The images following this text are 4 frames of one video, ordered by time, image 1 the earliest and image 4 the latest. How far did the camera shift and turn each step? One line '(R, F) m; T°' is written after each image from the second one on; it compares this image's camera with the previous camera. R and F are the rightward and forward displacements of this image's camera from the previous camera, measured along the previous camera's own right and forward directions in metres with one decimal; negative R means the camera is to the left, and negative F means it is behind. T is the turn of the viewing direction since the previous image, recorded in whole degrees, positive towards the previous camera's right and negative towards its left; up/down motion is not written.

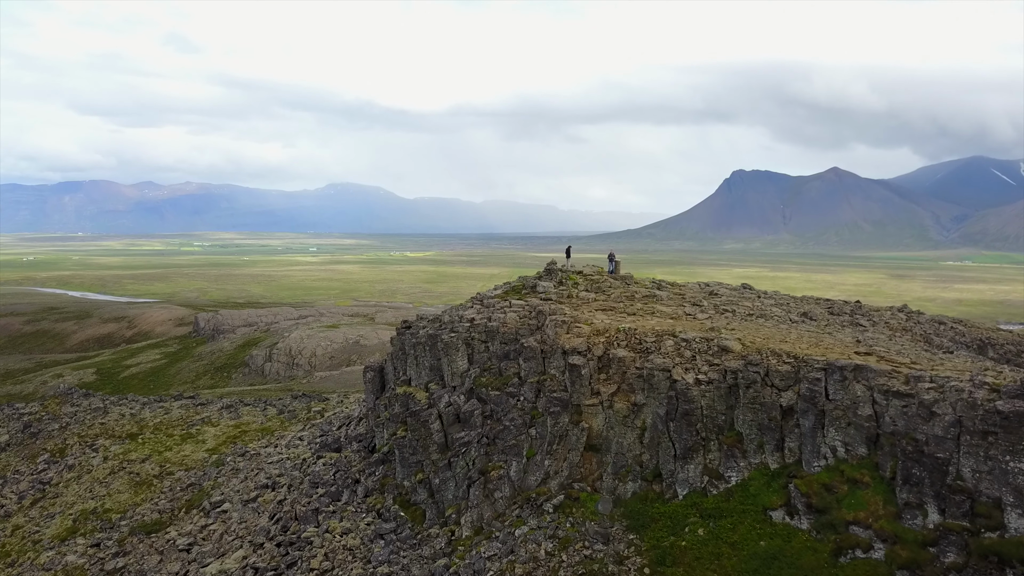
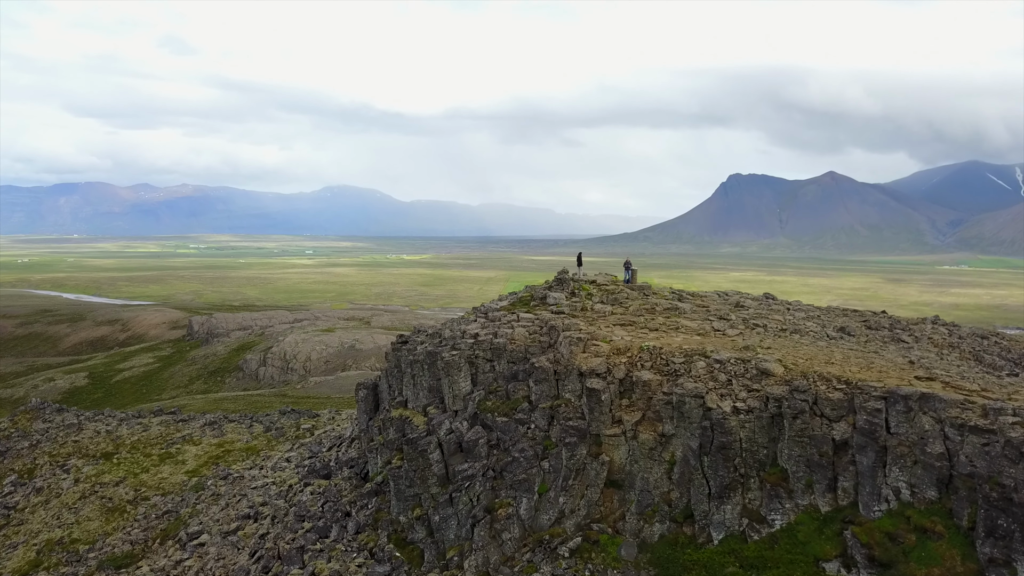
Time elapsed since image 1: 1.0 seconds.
(-0.6, +3.2) m; 0°
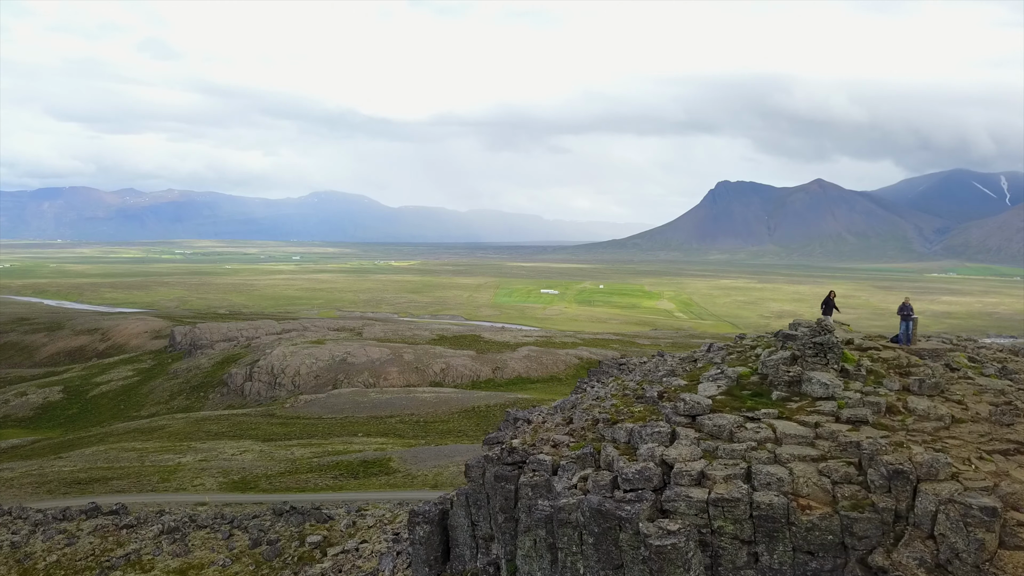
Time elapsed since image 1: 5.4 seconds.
(-6.5, +14.9) m; +1°
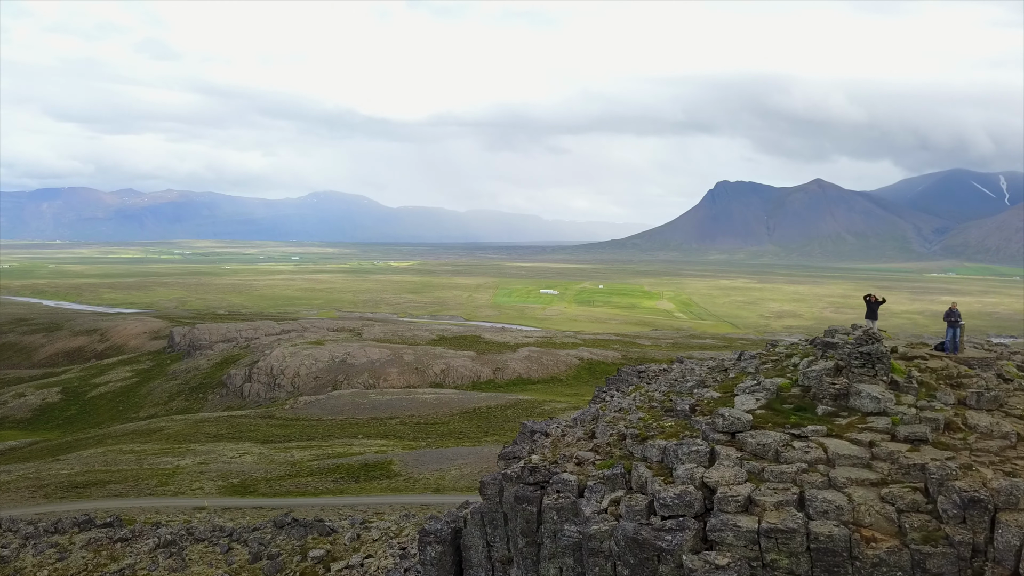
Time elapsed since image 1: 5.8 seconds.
(-0.6, +1.3) m; 0°
